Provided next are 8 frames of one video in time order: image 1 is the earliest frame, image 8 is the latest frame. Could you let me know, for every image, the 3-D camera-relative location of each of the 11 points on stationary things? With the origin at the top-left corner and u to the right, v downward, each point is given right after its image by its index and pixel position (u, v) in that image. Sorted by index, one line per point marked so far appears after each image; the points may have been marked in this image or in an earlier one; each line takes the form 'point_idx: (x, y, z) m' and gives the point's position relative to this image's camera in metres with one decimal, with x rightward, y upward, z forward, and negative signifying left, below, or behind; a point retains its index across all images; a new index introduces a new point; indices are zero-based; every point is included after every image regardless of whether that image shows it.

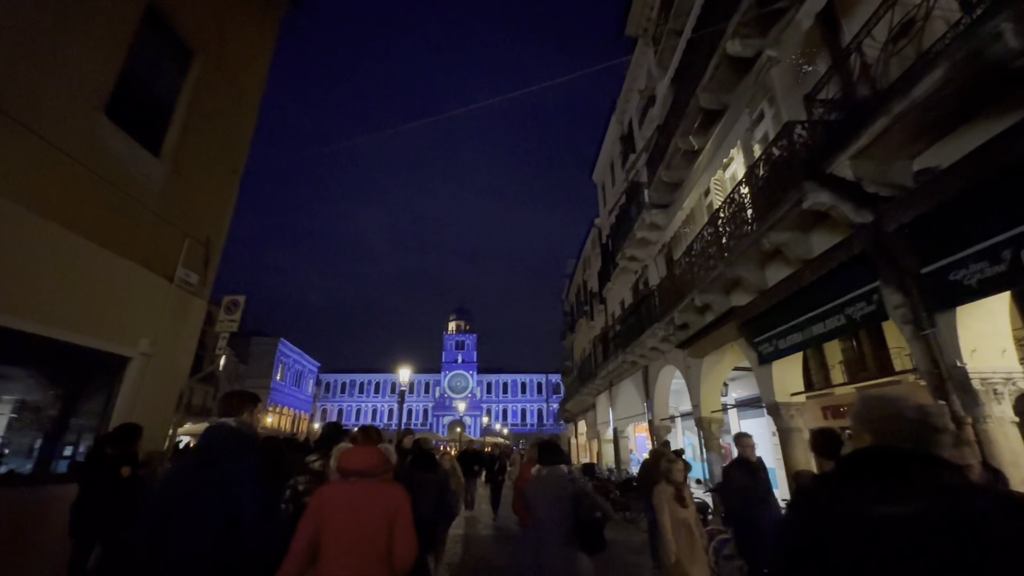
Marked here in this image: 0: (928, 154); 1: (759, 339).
0: (+4.6, +1.5, +5.0) m
1: (+4.5, -1.0, +8.2) m
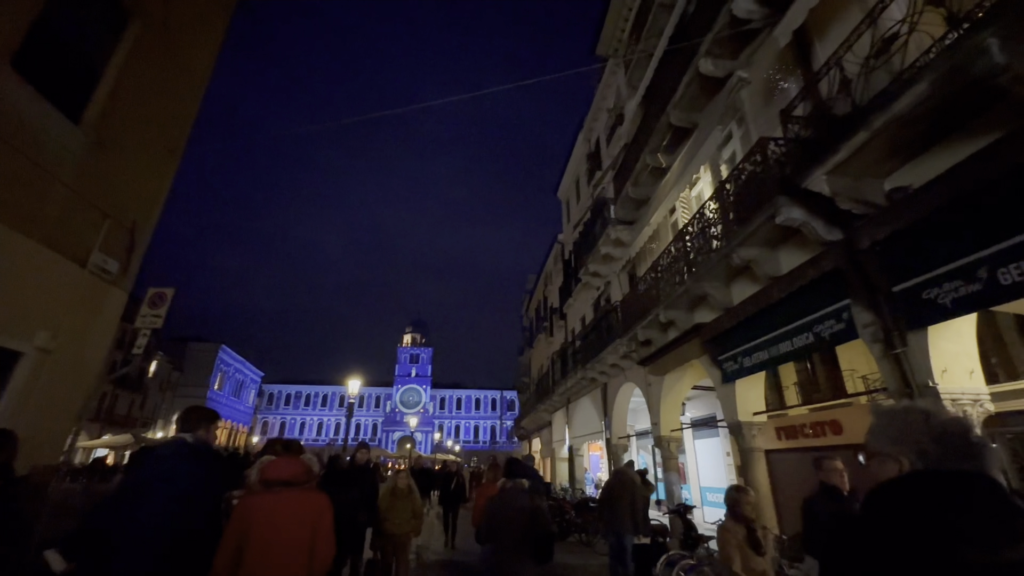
0: (+4.3, +1.3, +5.0) m
1: (+3.8, -1.3, +8.1) m
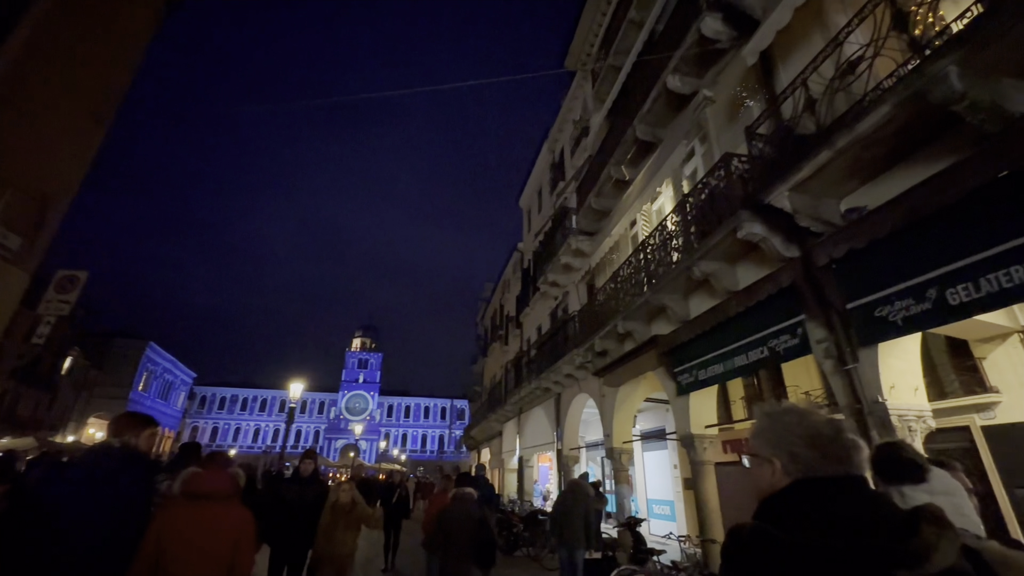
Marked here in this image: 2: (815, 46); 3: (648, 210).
0: (+4.0, +1.1, +5.2) m
1: (+3.0, -1.5, +8.1) m
2: (+4.1, +3.3, +6.0) m
3: (+3.2, +1.8, +10.6) m
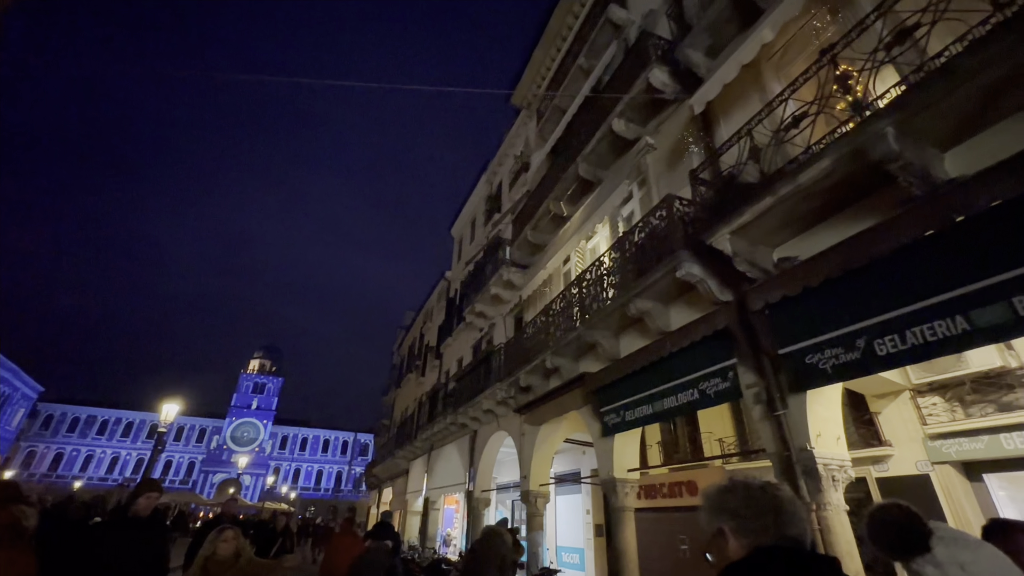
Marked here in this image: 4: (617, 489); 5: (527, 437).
0: (+3.3, +0.5, +5.4) m
1: (+1.6, -2.1, +7.9) m
2: (+3.5, +2.6, +6.4) m
3: (+1.7, +1.0, +10.6) m
4: (+1.8, -3.4, +7.6) m
5: (+0.4, -3.7, +11.2) m
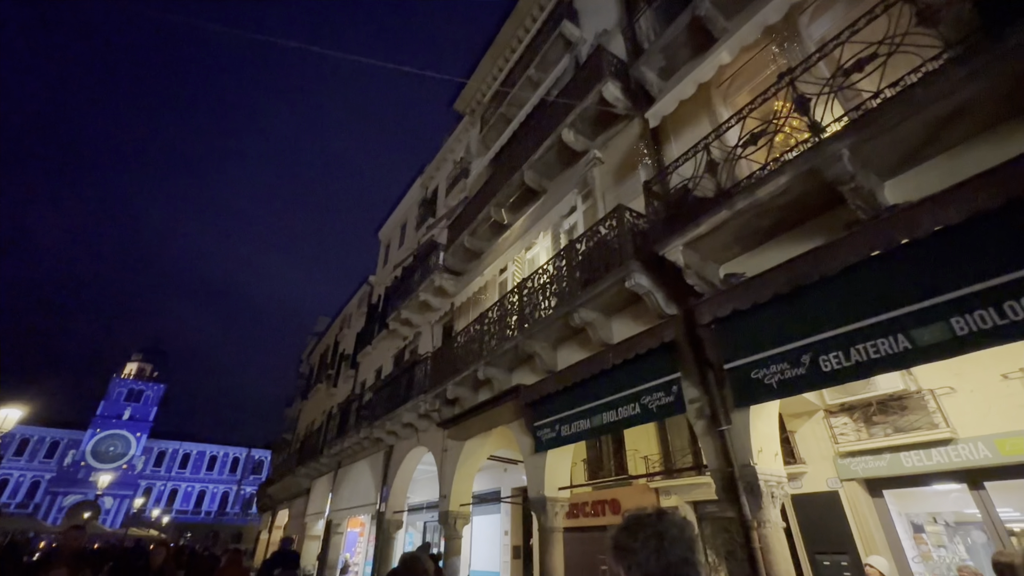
0: (+2.7, +0.3, +5.5) m
1: (+0.5, -2.3, +7.5) m
2: (+2.8, +2.4, +6.6) m
3: (+0.2, +0.7, +10.4) m
4: (+0.6, -3.6, +7.2) m
5: (-1.4, -3.9, +10.5) m
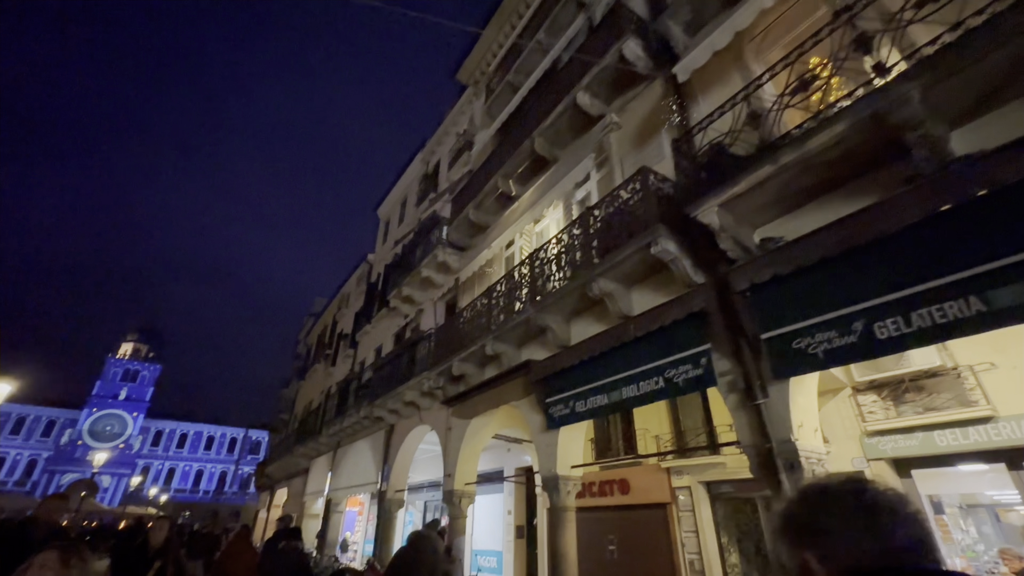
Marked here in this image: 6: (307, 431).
0: (+2.9, +0.7, +5.1) m
1: (+0.6, -1.8, +7.2) m
2: (+3.0, +2.8, +6.2) m
3: (+0.4, +1.3, +10.0) m
4: (+0.7, -3.1, +6.9) m
5: (-1.3, -3.3, +10.2) m
6: (-9.0, -6.3, +19.8) m
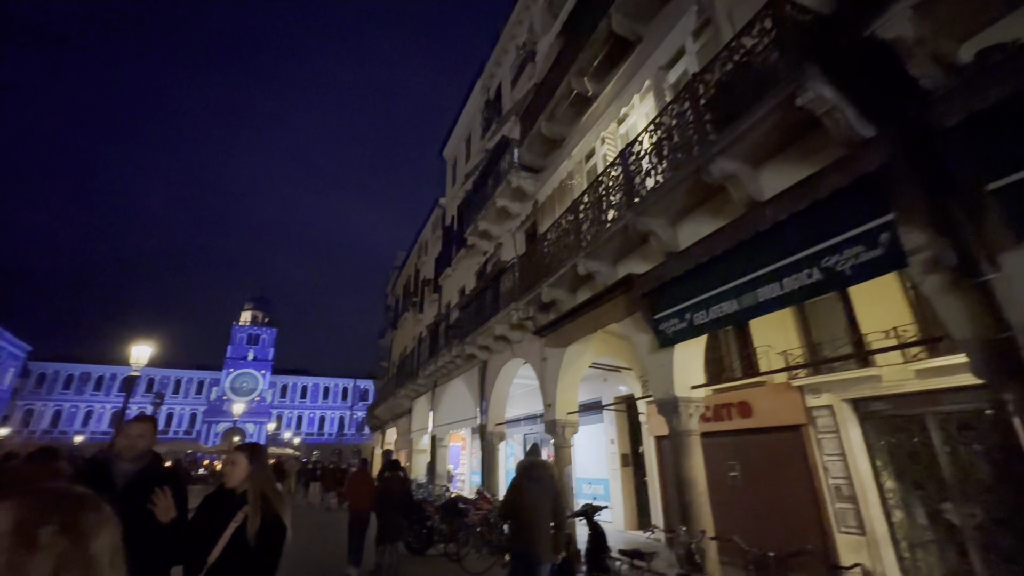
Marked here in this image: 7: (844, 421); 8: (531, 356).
0: (+3.7, +2.0, +3.5) m
1: (+2.1, -0.4, +6.3) m
2: (+3.8, +4.2, +4.3) m
3: (+2.0, +3.0, +8.6) m
4: (+2.3, -1.7, +6.1) m
5: (+0.8, -1.6, +9.7) m
6: (-4.9, -4.0, +20.7) m
7: (+5.3, -2.1, +7.2) m
8: (+0.5, -1.6, +10.4) m
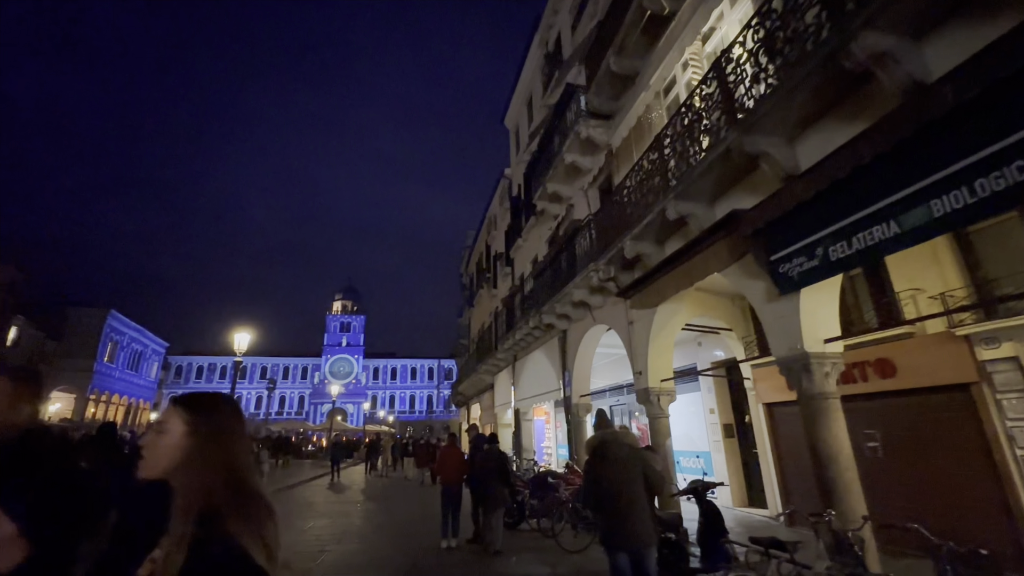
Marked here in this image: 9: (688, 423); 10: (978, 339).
0: (+4.0, +2.7, +2.0) m
1: (+3.1, +0.4, +5.1) m
2: (+4.1, +5.0, +2.7) m
3: (+3.1, +3.9, +7.3) m
4: (+3.3, -0.9, +5.0) m
5: (+2.5, -0.7, +8.8) m
6: (-1.3, -2.9, +20.7) m
7: (+6.5, -1.1, +5.5) m
8: (+2.2, -0.7, +9.5) m
9: (+4.5, -3.5, +11.5) m
10: (+6.3, -0.7, +6.0) m
